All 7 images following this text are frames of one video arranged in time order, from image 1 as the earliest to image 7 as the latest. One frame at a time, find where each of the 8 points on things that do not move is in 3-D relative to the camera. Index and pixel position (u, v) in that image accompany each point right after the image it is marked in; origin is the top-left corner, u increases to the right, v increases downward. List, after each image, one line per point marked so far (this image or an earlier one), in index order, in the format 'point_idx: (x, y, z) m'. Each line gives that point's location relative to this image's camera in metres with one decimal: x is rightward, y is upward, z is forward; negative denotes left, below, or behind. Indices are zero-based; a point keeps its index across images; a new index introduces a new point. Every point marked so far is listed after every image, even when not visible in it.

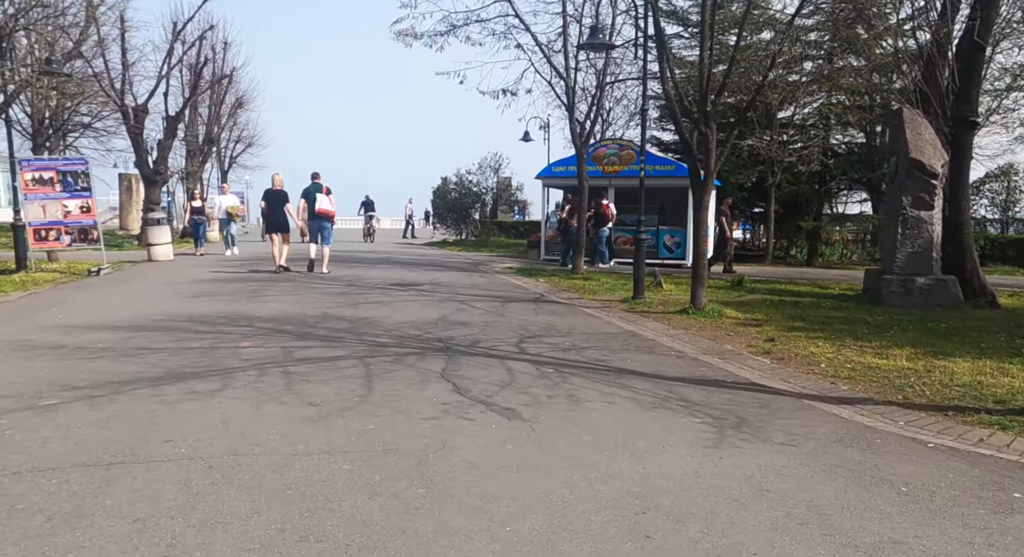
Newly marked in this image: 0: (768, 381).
0: (+2.1, -0.8, +6.8) m
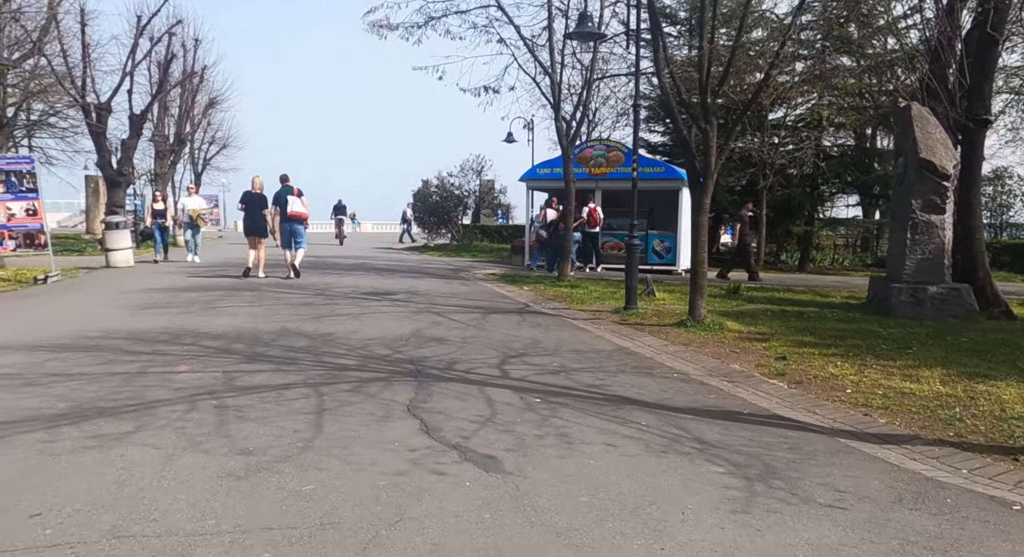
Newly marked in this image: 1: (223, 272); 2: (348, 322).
0: (+1.9, -0.9, +5.8) m
1: (-6.2, +0.1, +17.8) m
2: (-2.0, -0.5, +10.0) m
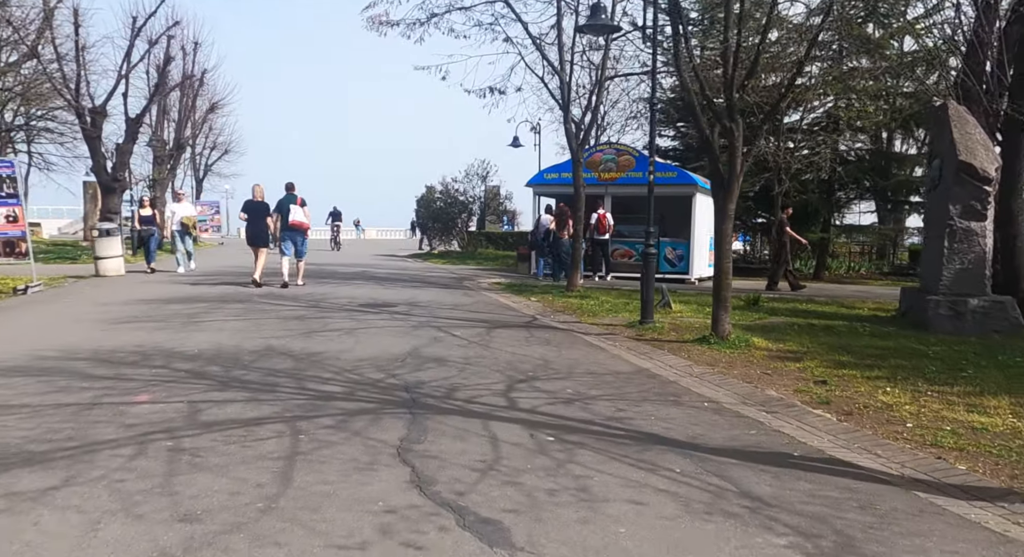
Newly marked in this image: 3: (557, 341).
0: (+2.0, -1.0, +4.9) m
1: (-6.0, -0.1, +16.9) m
2: (-1.9, -0.7, +9.2) m
3: (+0.5, -0.7, +9.7) m
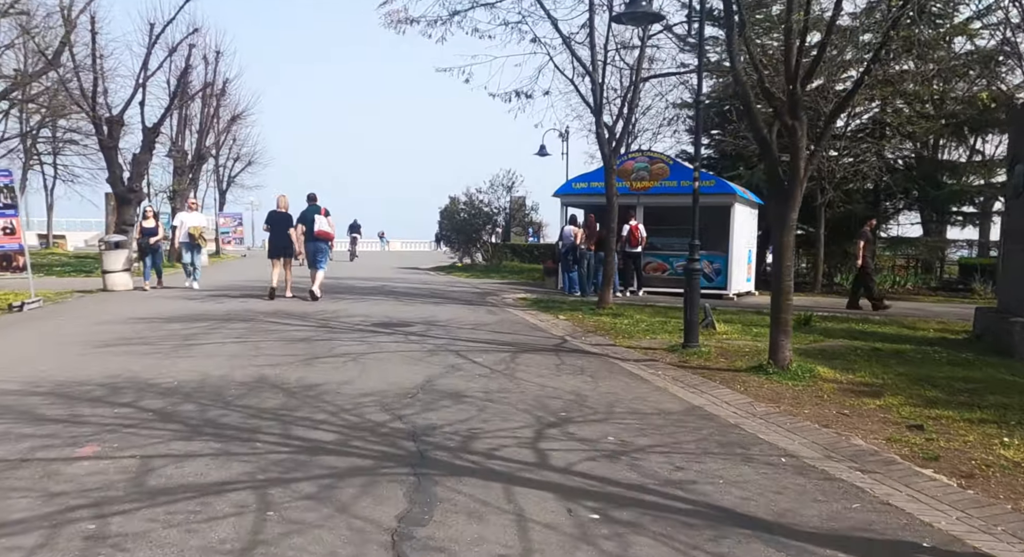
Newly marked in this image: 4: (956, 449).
0: (+2.1, -1.2, +3.7) m
1: (-5.5, -0.4, +16.0) m
2: (-1.6, -0.9, +8.1) m
3: (+0.8, -0.9, +8.5) m
4: (+2.8, -1.1, +5.3) m
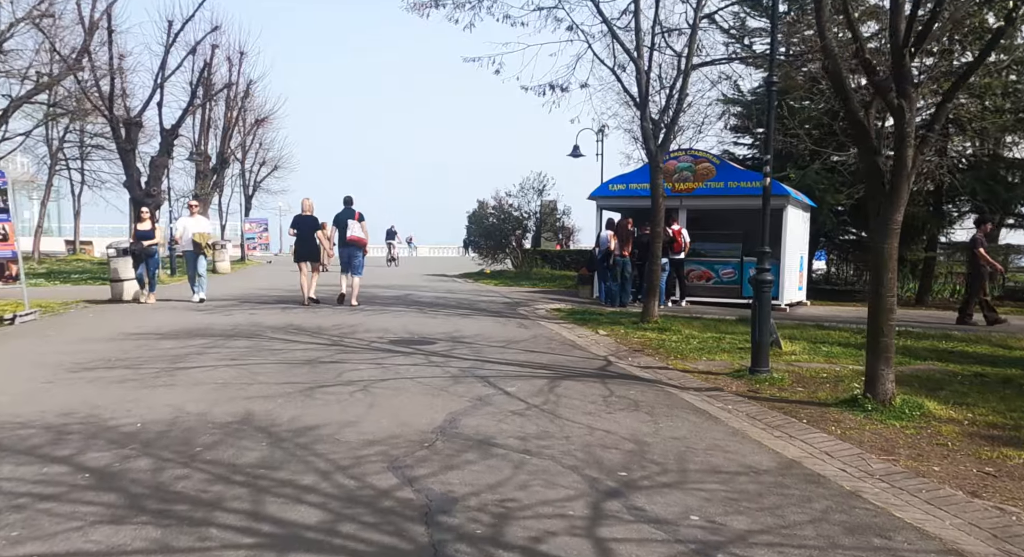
0: (+2.3, -1.3, +2.2) m
1: (-4.9, -0.5, +14.7) m
2: (-1.3, -1.0, +6.7) m
3: (+1.2, -1.1, +7.1) m
4: (+3.1, -1.2, +3.8) m
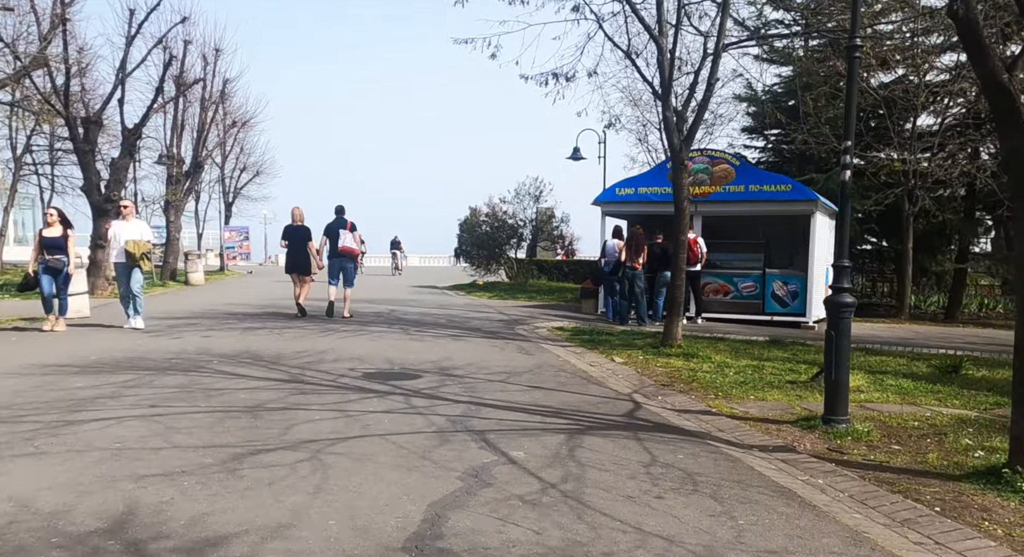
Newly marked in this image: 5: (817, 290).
0: (+2.4, -1.4, +0.2) m
1: (-4.9, -0.8, +12.7) m
2: (-1.2, -1.1, +4.7) m
3: (+1.2, -1.2, +5.1) m
4: (+3.1, -1.3, +1.8) m
5: (+6.1, -0.2, +16.6) m
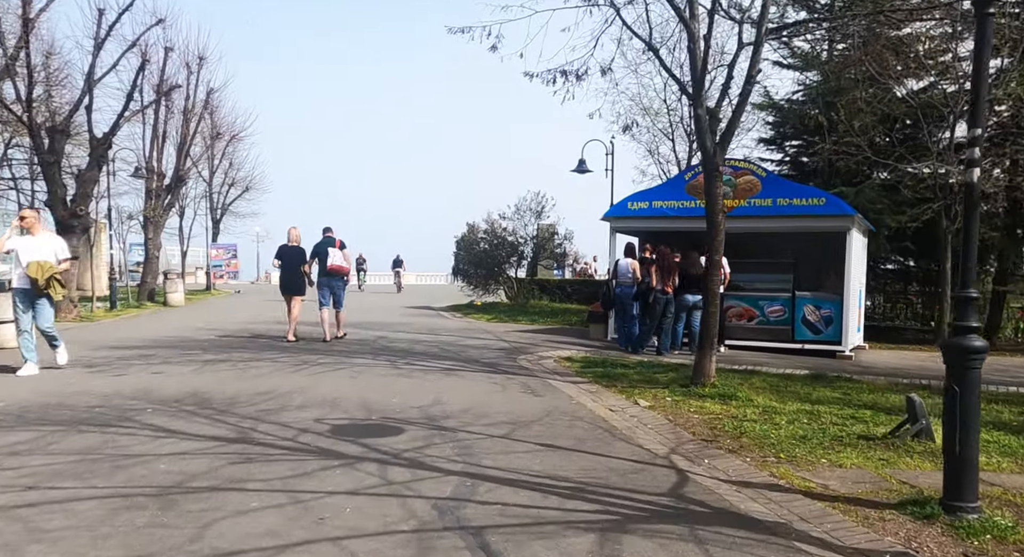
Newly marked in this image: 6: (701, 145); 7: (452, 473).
0: (+2.4, -1.4, -1.6) m
1: (-4.9, -1.1, +10.9) m
2: (-1.2, -1.3, +2.9) m
3: (+1.3, -1.4, +3.3) m
4: (+3.2, -1.4, +0.1) m
5: (+6.1, -0.6, +14.8) m
6: (+2.2, +1.6, +9.7) m
7: (-0.4, -1.3, +5.6) m
